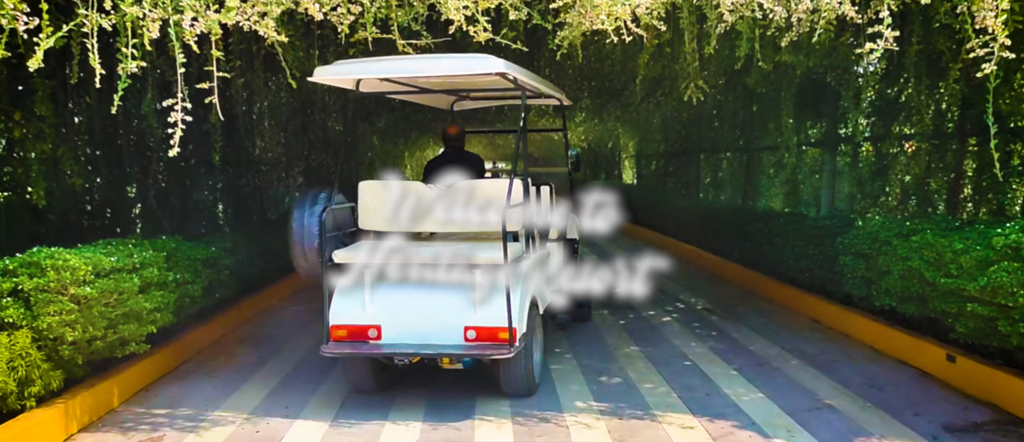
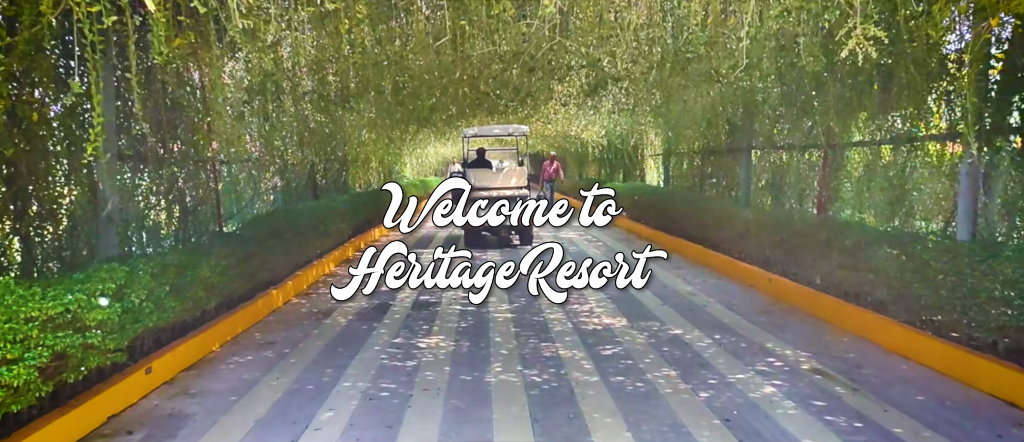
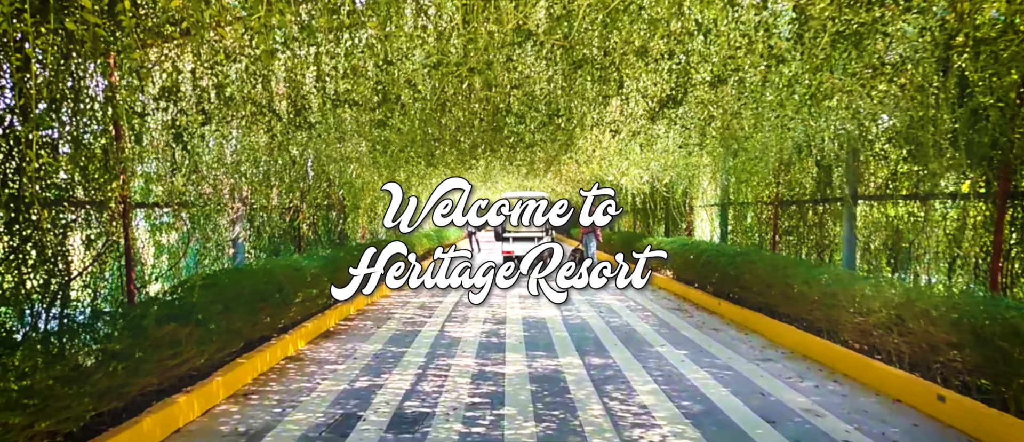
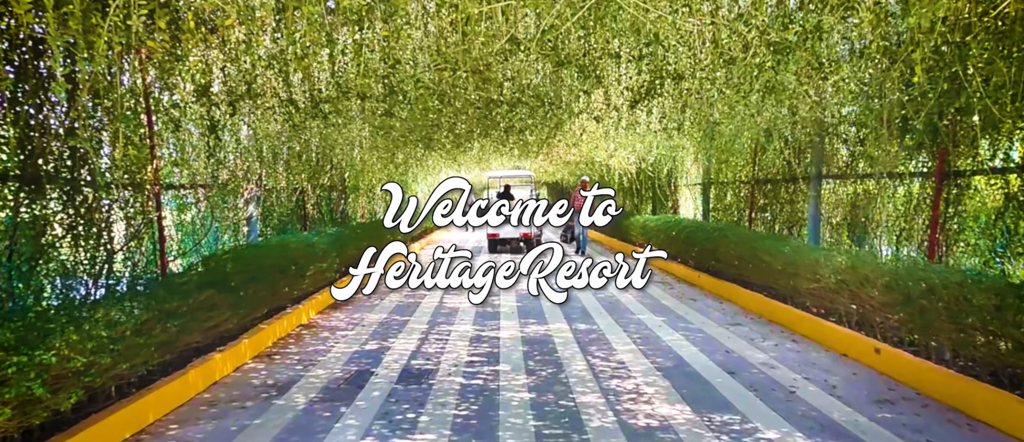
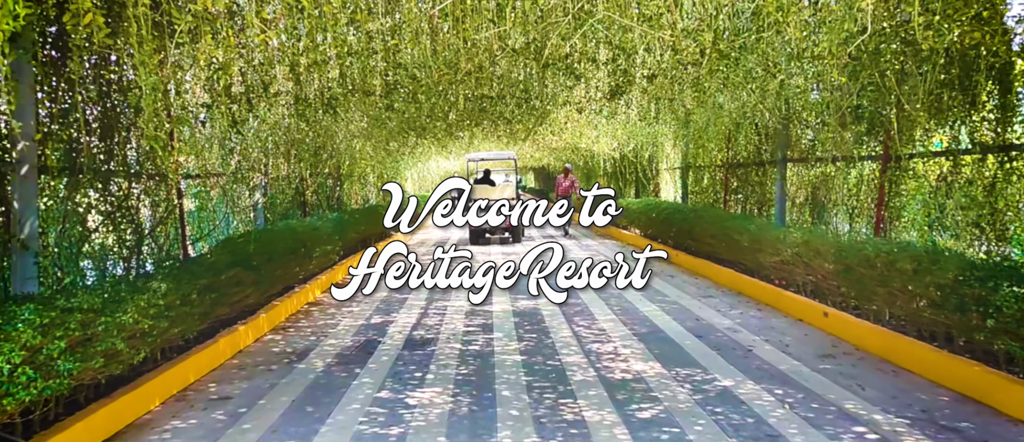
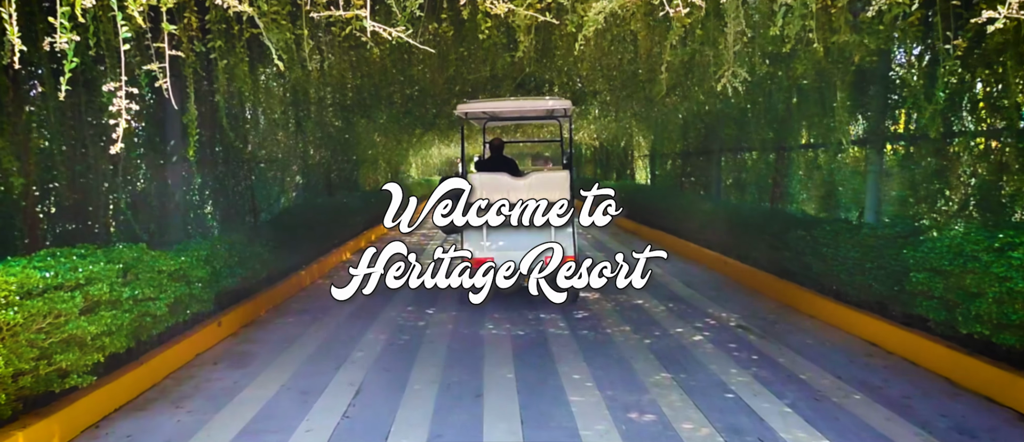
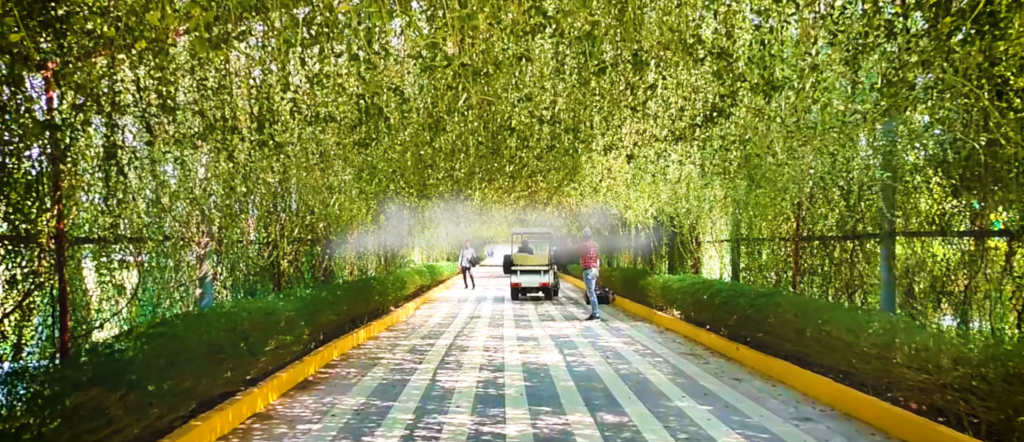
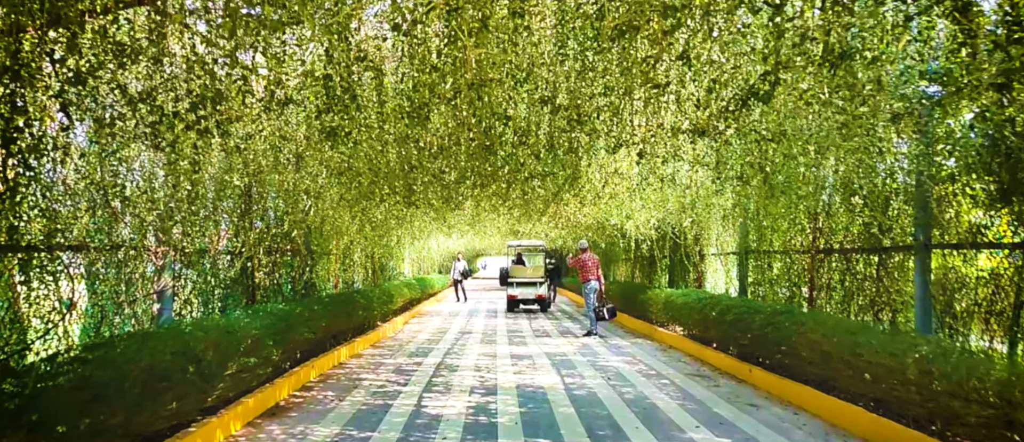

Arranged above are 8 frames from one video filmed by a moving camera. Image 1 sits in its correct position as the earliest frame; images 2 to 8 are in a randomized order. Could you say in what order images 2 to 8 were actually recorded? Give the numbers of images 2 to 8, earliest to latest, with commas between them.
6, 2, 5, 4, 3, 7, 8
